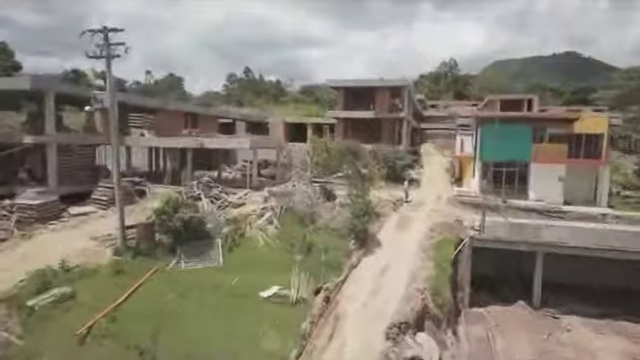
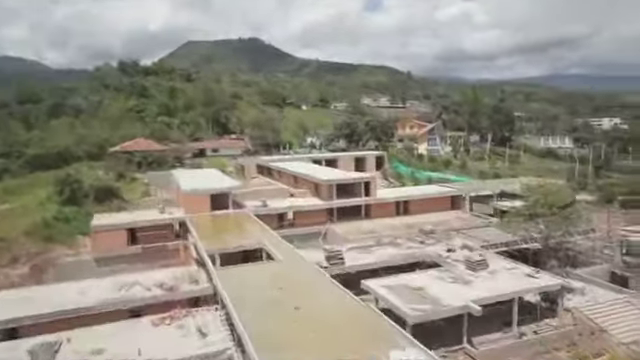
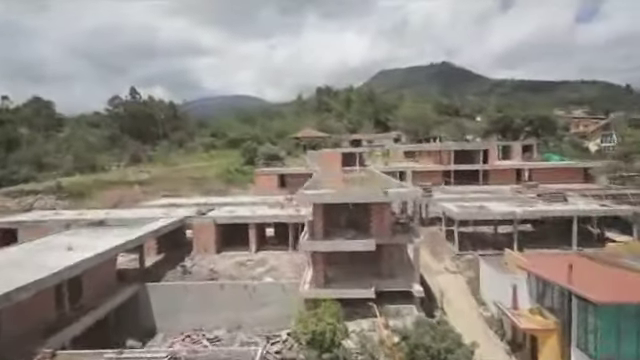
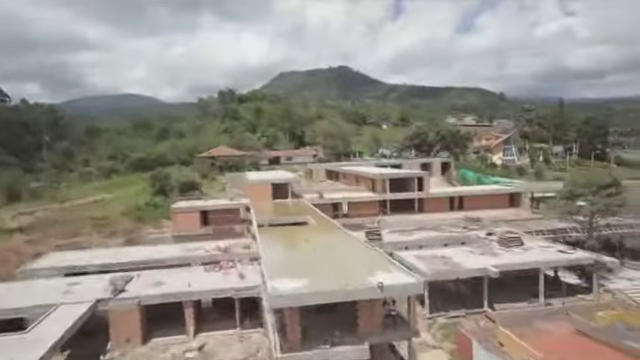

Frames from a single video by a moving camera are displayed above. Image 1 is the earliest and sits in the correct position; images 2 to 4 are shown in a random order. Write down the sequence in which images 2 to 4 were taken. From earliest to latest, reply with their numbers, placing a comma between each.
3, 4, 2
